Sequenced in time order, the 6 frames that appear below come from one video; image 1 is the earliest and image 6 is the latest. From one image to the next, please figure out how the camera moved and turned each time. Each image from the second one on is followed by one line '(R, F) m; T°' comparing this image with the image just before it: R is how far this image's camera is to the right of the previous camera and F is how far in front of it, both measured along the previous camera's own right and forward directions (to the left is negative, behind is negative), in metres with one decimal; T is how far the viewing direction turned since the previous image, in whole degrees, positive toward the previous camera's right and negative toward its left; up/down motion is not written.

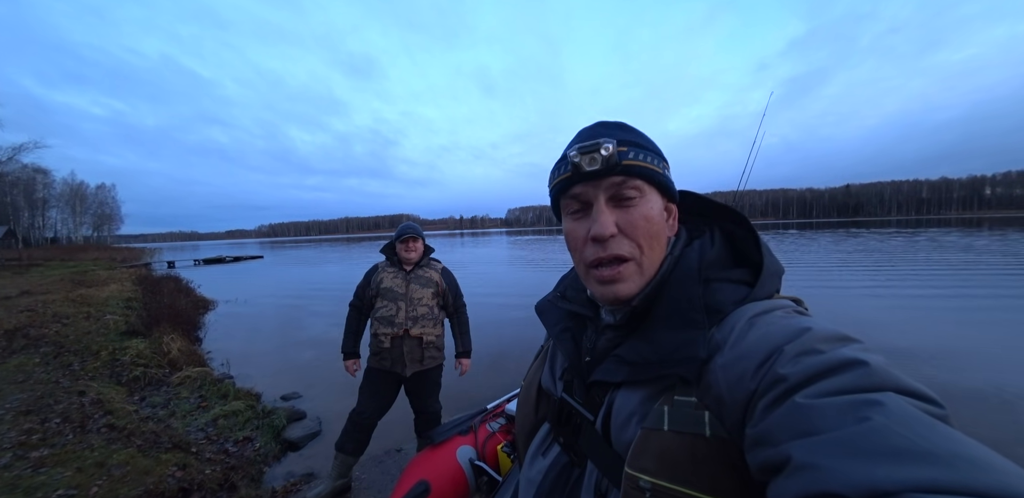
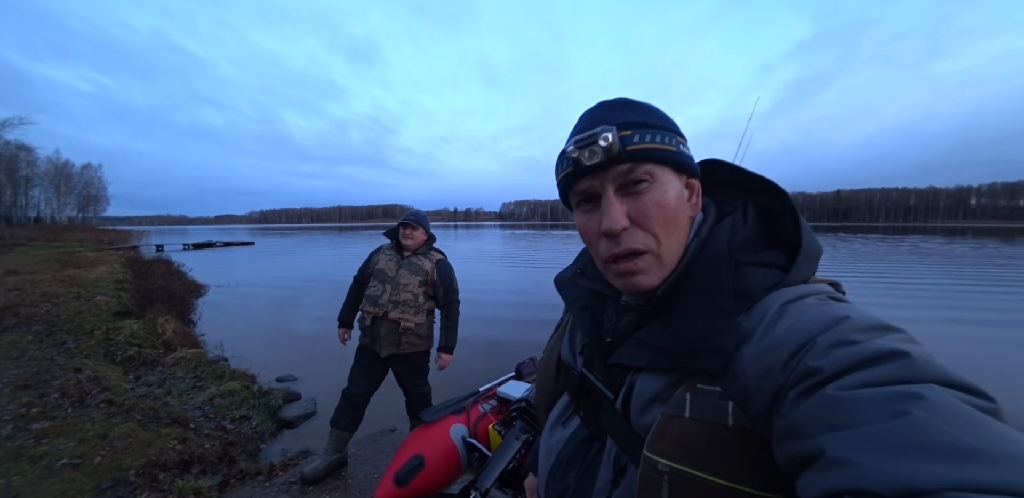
(0.0, -0.2) m; +1°
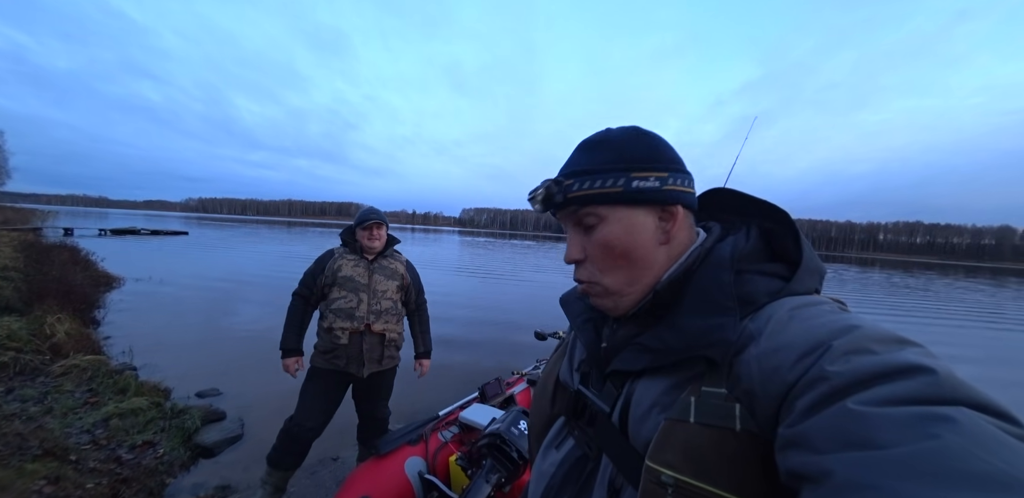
(-0.1, +0.3) m; +6°
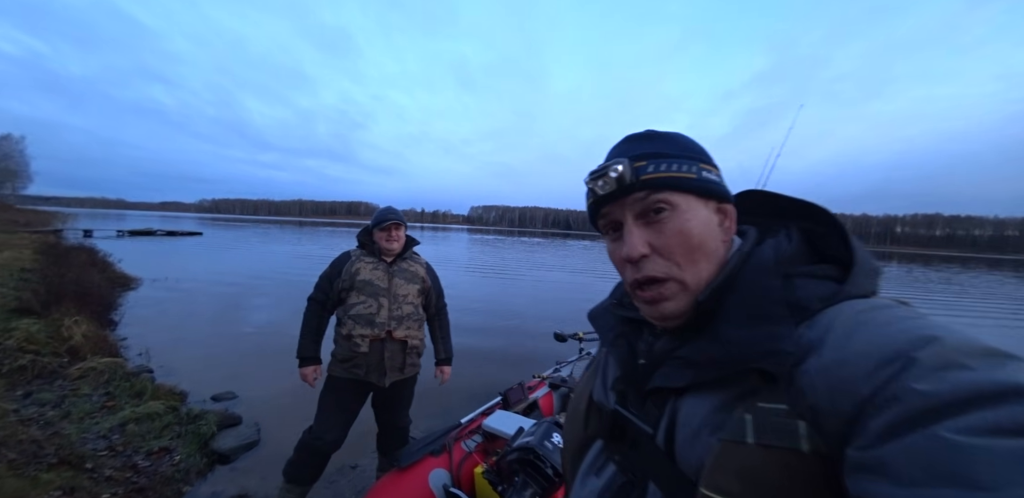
(-0.2, +0.2) m; -1°
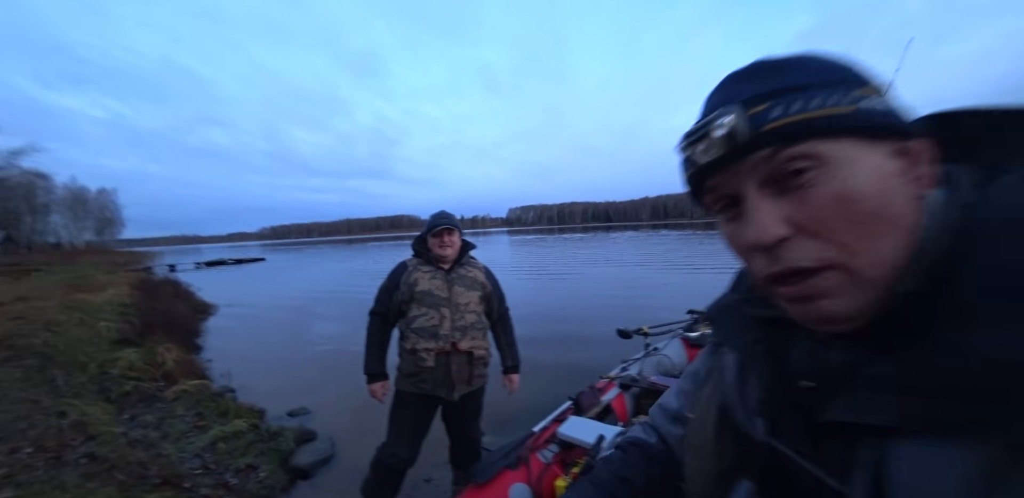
(-0.2, +0.2) m; -6°
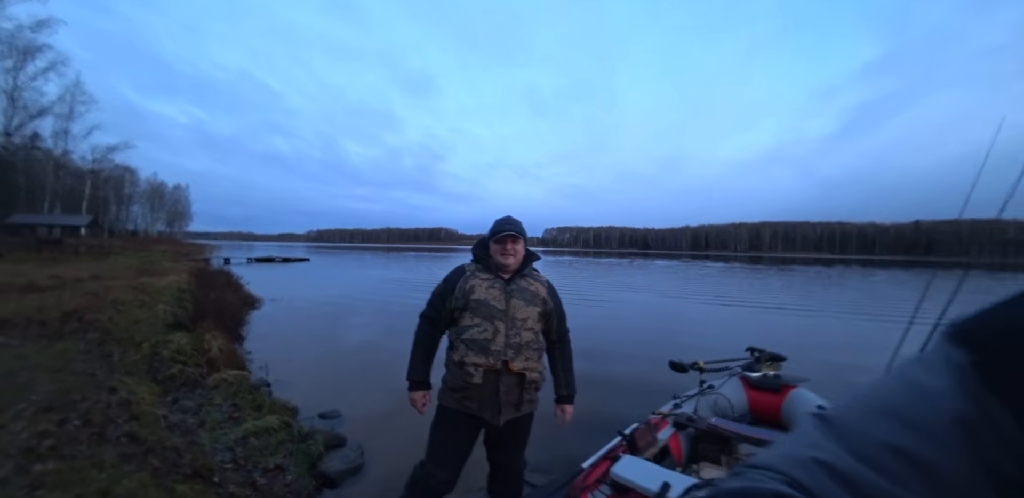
(-0.3, +0.3) m; -5°
